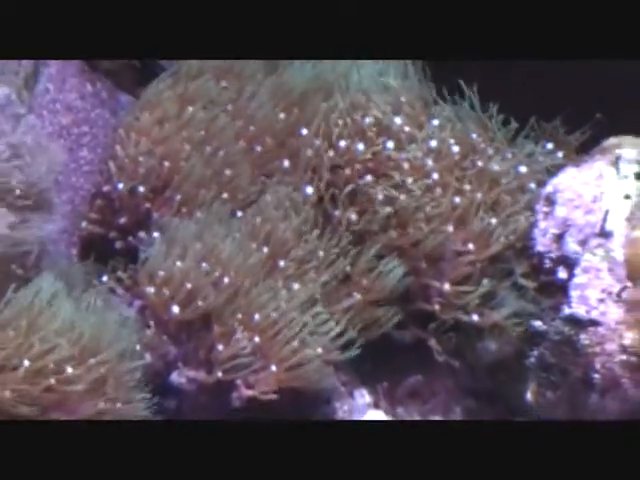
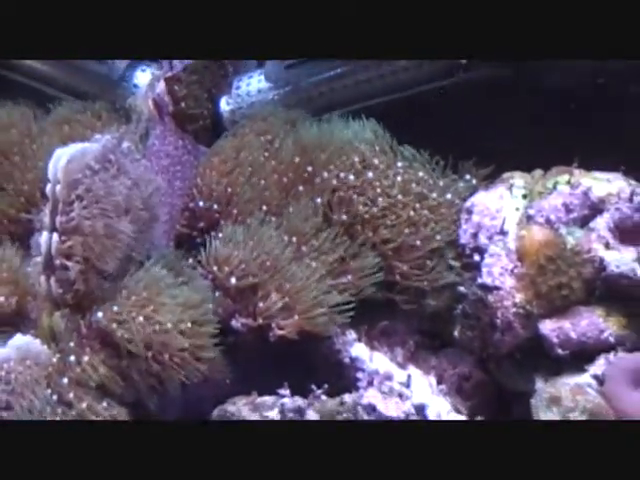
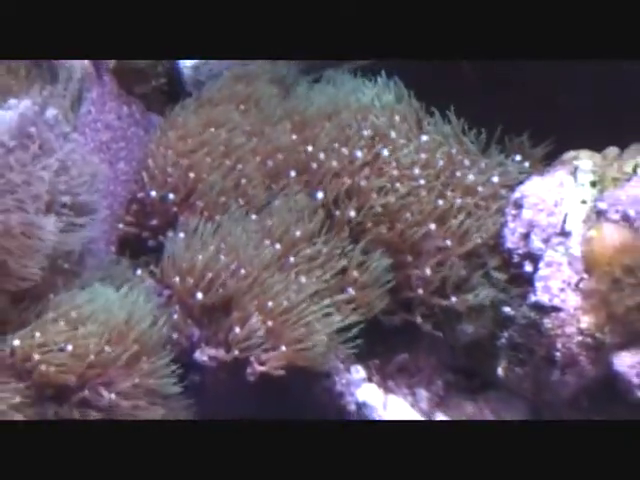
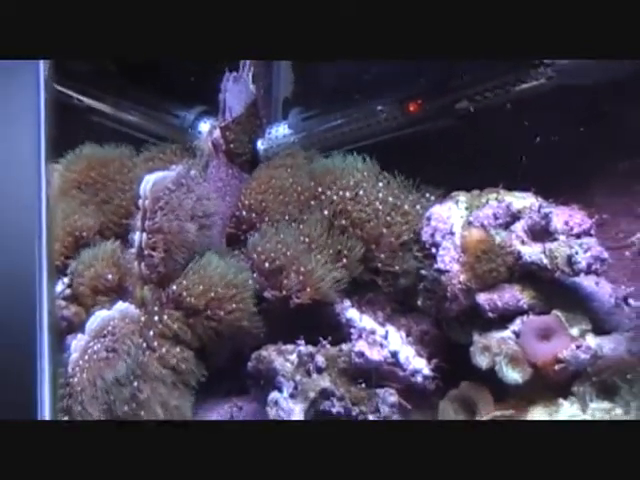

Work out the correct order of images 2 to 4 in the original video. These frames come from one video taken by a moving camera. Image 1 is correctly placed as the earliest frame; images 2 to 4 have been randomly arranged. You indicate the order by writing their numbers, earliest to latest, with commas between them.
3, 2, 4
